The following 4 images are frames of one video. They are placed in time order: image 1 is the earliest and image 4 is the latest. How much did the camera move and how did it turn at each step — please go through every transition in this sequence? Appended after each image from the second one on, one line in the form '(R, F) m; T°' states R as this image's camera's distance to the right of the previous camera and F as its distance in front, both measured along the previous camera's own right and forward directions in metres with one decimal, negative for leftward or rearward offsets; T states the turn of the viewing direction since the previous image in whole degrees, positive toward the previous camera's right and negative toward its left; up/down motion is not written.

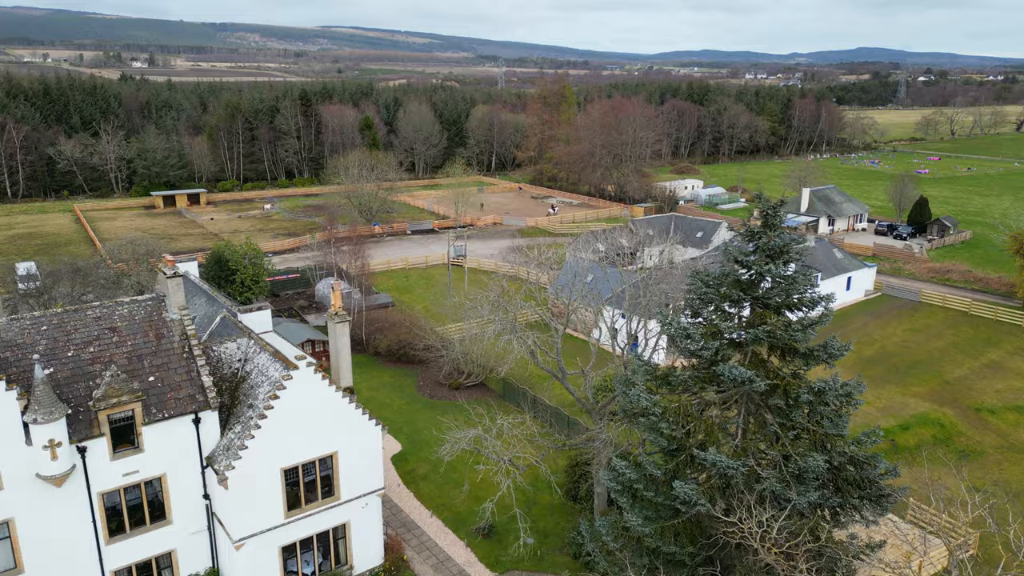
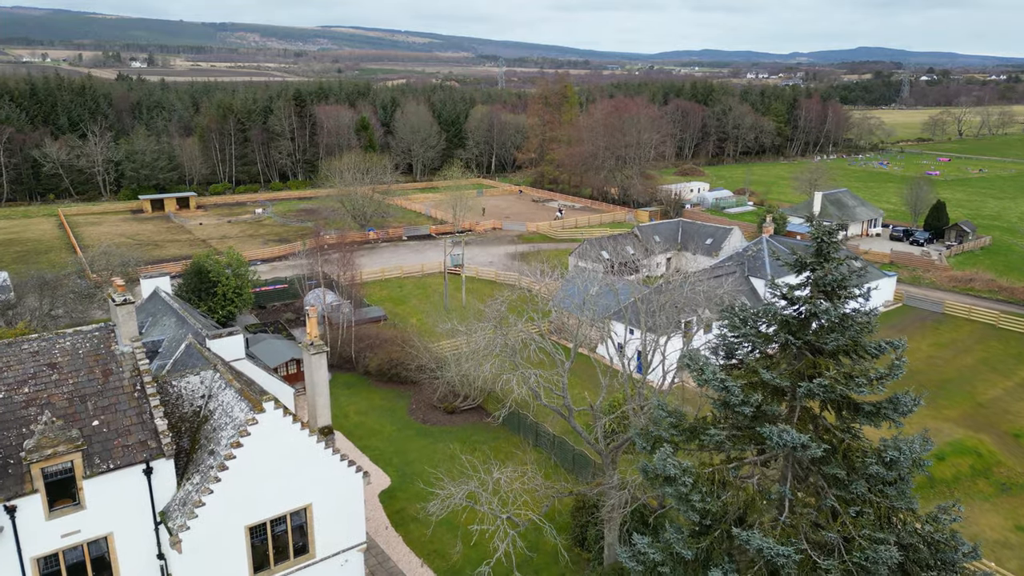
(0.0, +2.9) m; 0°
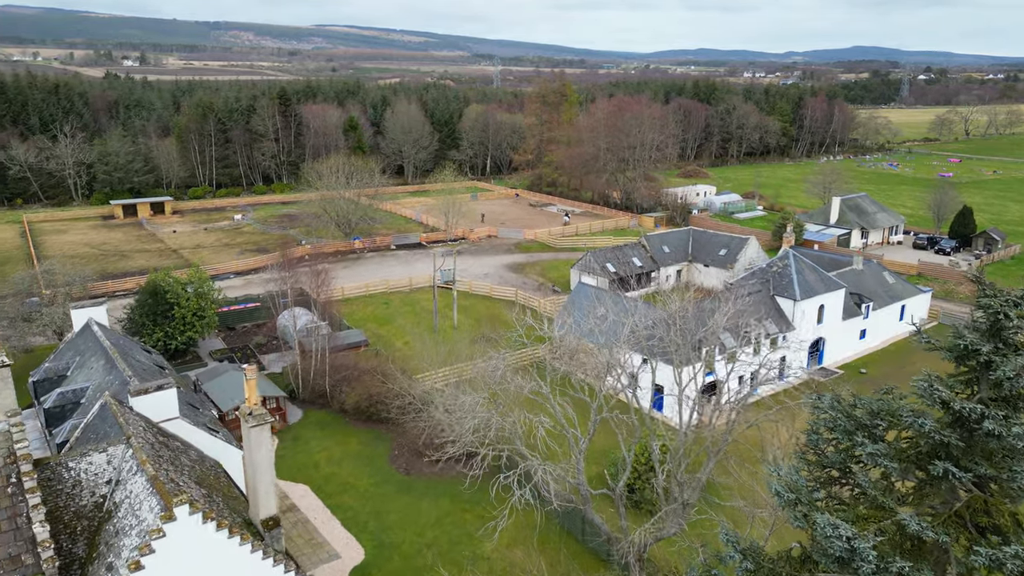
(-0.1, +4.9) m; 0°
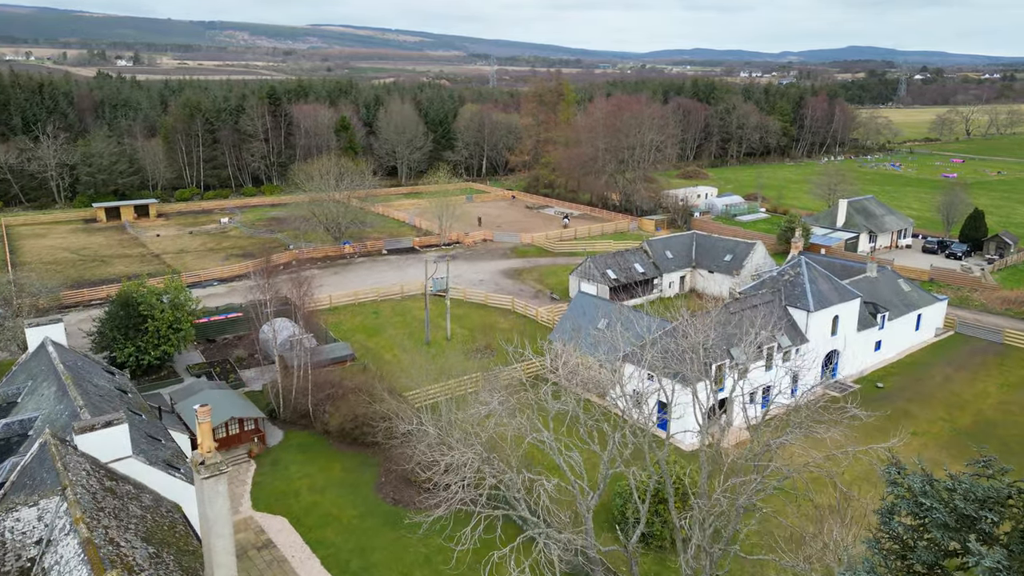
(0.0, +2.3) m; 0°
